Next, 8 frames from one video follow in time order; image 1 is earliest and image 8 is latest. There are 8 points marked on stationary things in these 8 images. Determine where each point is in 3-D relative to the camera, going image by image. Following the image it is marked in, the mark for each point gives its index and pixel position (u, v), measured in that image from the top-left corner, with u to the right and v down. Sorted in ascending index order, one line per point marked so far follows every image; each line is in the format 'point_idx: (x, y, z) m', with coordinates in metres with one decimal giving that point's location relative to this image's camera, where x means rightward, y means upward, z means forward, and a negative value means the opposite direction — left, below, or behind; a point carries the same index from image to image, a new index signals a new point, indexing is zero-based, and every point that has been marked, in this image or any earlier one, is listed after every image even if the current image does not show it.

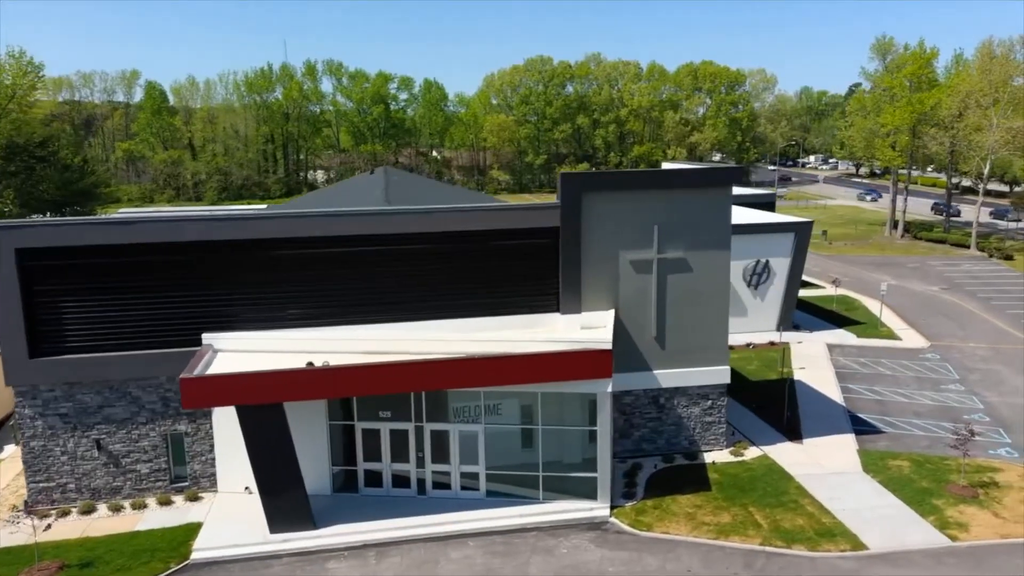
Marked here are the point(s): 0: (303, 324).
0: (-5.3, -0.8, +20.0) m
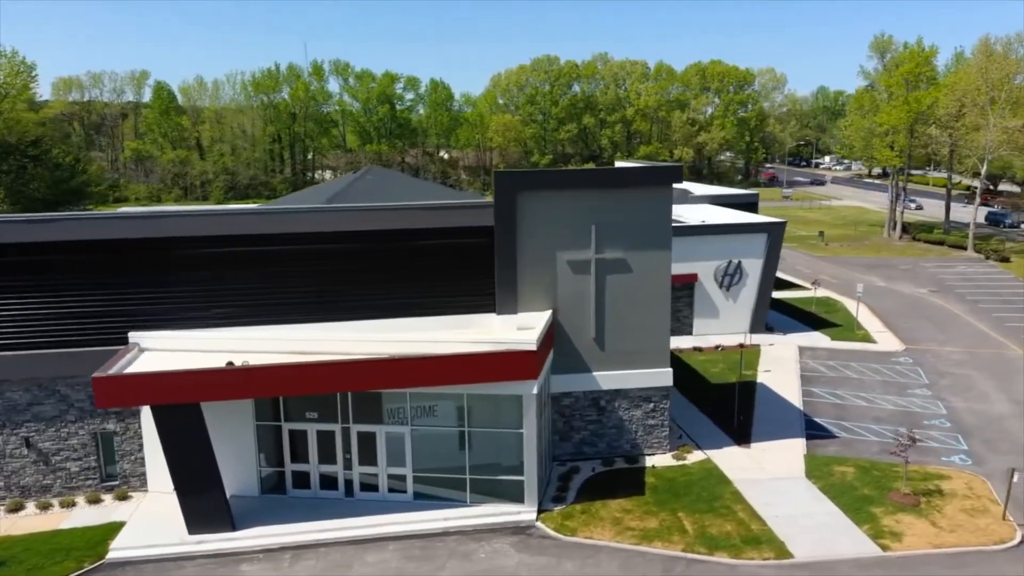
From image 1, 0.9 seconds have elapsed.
0: (-7.0, -0.8, +19.8) m
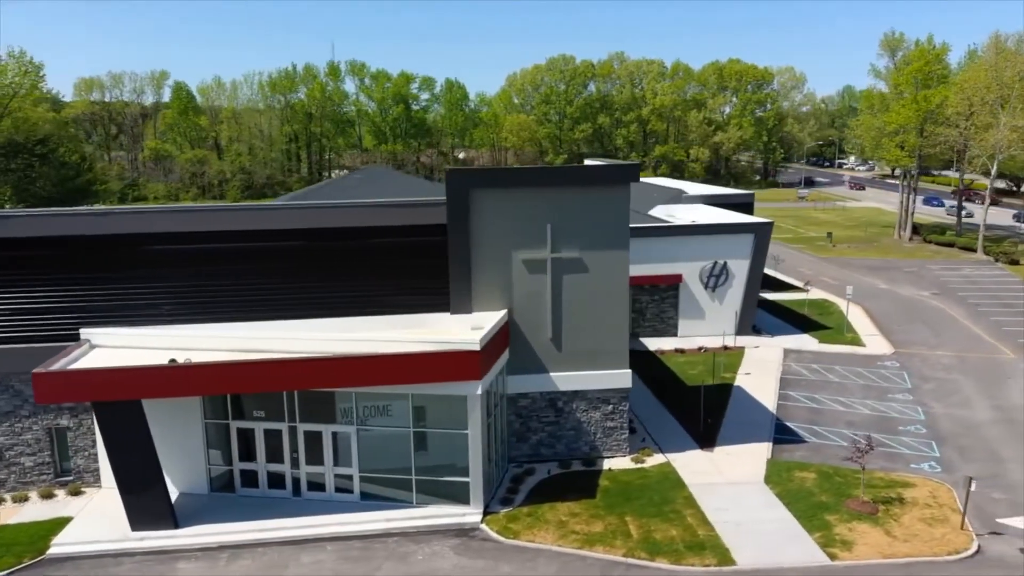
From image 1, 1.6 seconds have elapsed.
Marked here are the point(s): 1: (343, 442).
0: (-8.2, -0.8, +19.9) m
1: (-4.0, -3.6, +19.0) m
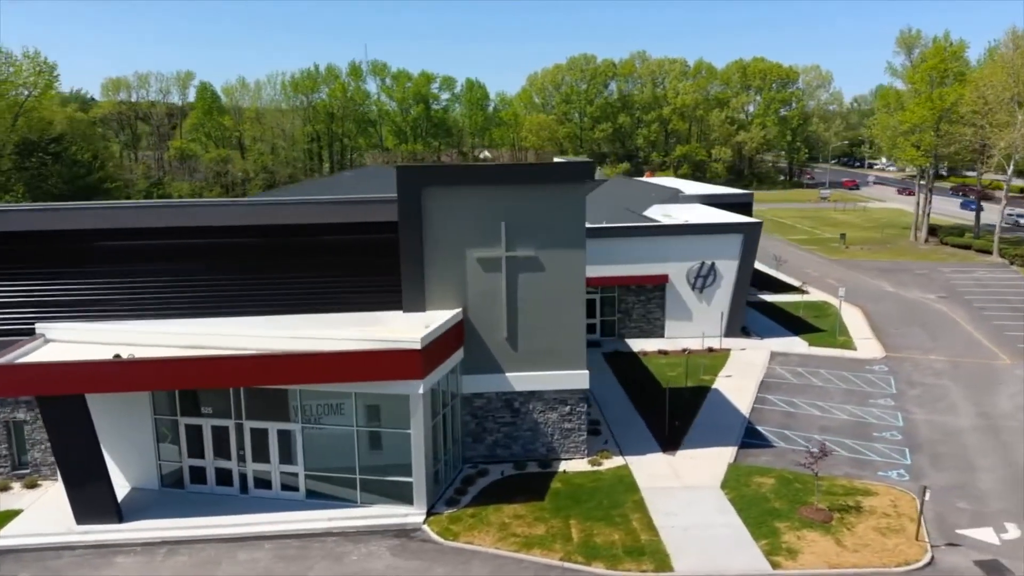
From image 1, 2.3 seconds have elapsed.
0: (-9.4, -0.7, +20.0) m
1: (-5.2, -3.6, +18.9) m
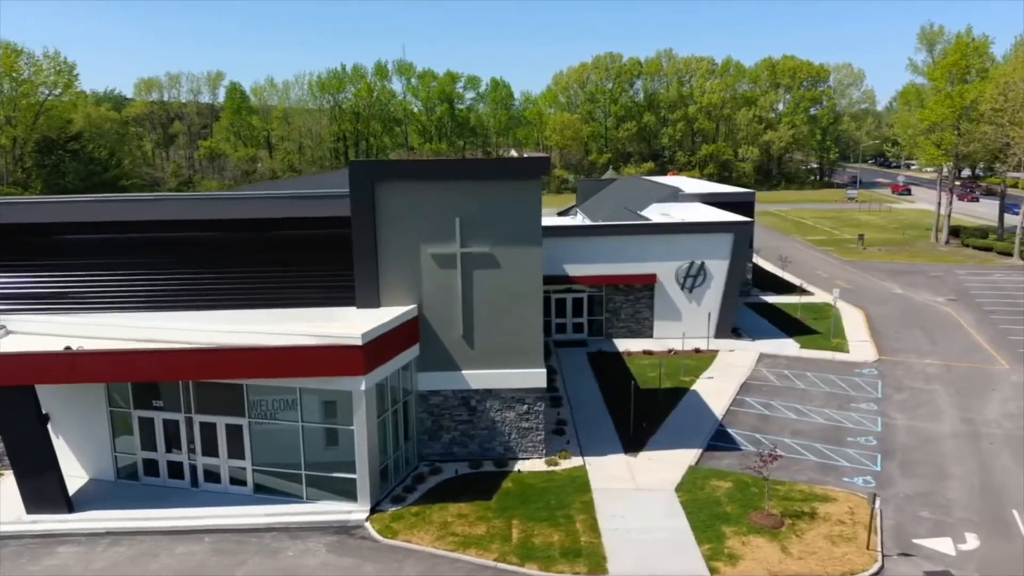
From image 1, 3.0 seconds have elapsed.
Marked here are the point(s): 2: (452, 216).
0: (-10.5, -0.5, +20.2) m
1: (-6.4, -3.4, +19.0) m
2: (-1.5, +1.8, +19.8) m
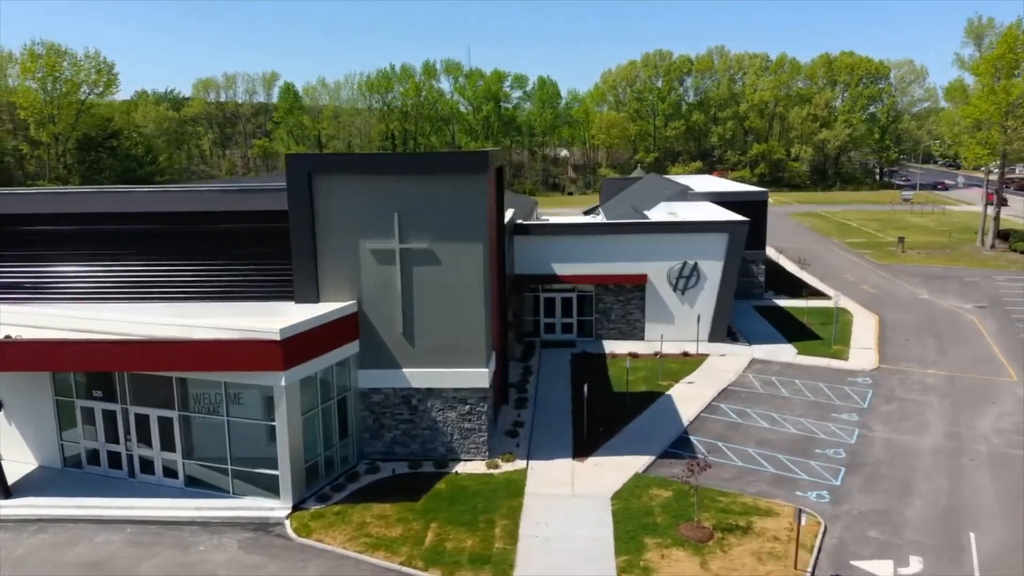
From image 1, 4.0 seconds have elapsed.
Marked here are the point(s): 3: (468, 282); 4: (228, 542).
0: (-11.9, -0.3, +20.6) m
1: (-8.0, -3.3, +19.0) m
2: (-2.9, +1.9, +19.5) m
3: (-1.1, +0.1, +19.7) m
4: (-5.9, -5.3, +16.9) m
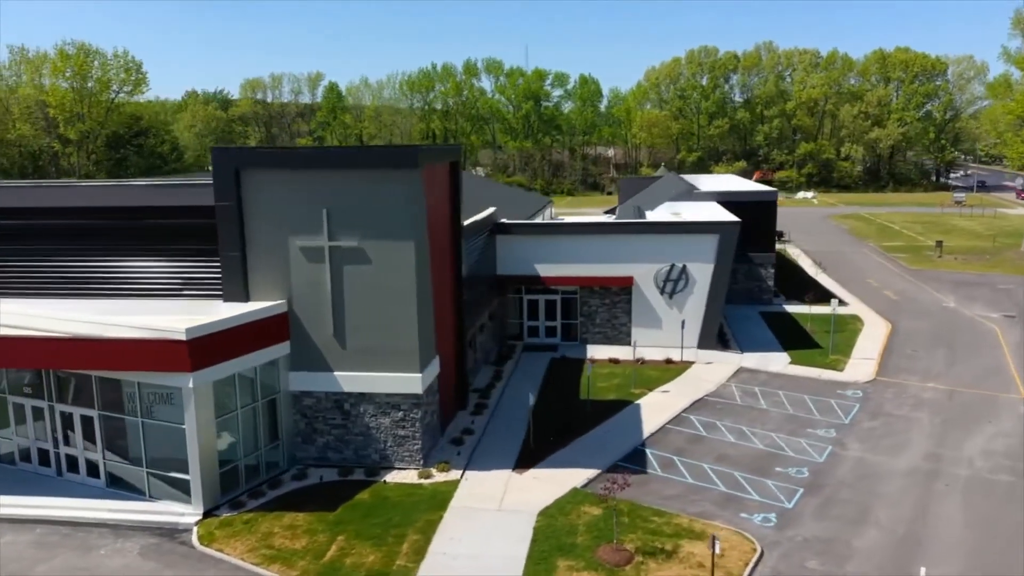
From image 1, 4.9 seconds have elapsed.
0: (-13.4, -0.1, +20.5) m
1: (-9.7, -3.2, +18.7) m
2: (-4.5, +1.9, +18.8) m
3: (-2.6, +0.1, +18.9) m
4: (-7.7, -5.2, +16.4) m
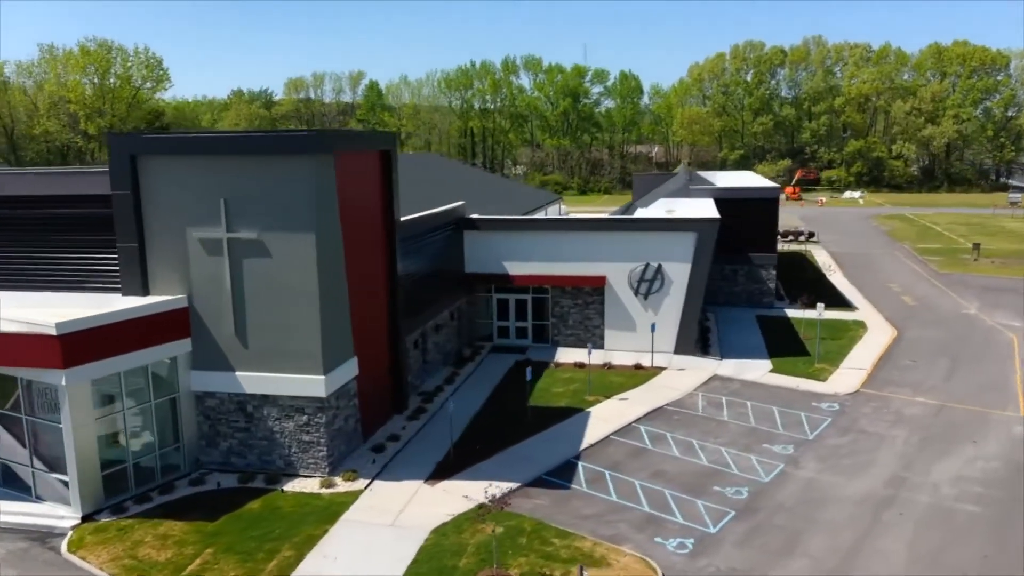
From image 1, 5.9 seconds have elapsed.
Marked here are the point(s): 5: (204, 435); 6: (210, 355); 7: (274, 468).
0: (-15.2, +0.1, +20.1) m
1: (-11.7, -3.0, +18.0) m
2: (-6.4, +2.0, +17.7) m
3: (-4.6, +0.2, +17.7) m
4: (-9.9, -5.1, +15.6) m
5: (-7.2, -3.4, +18.8) m
6: (-6.9, -1.5, +18.4) m
7: (-5.5, -4.1, +18.6) m
